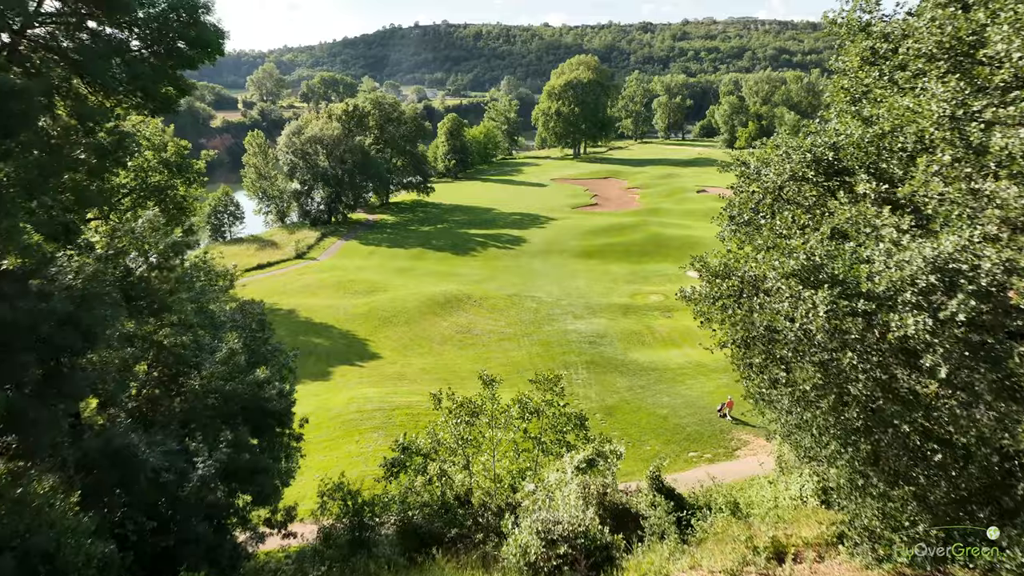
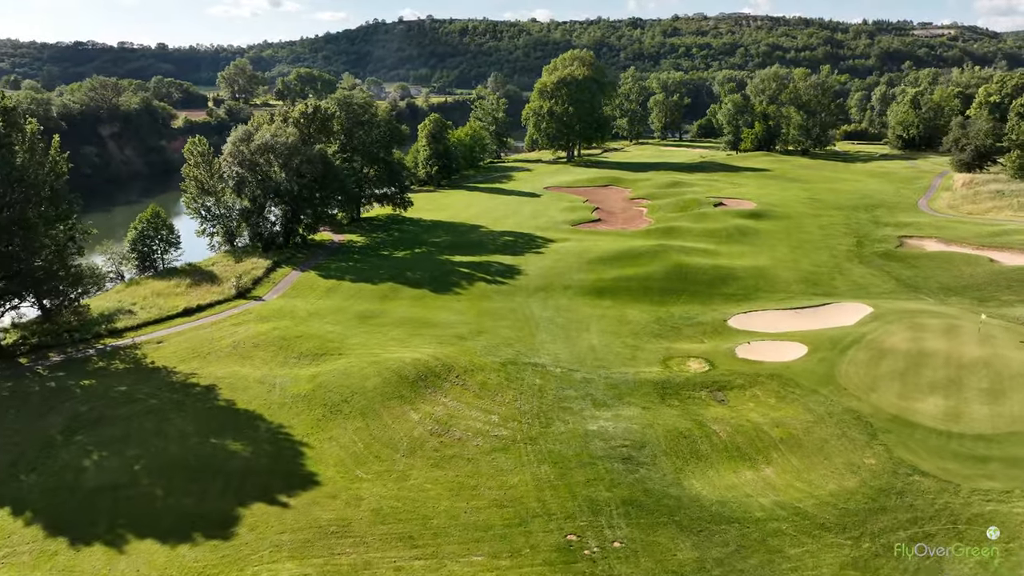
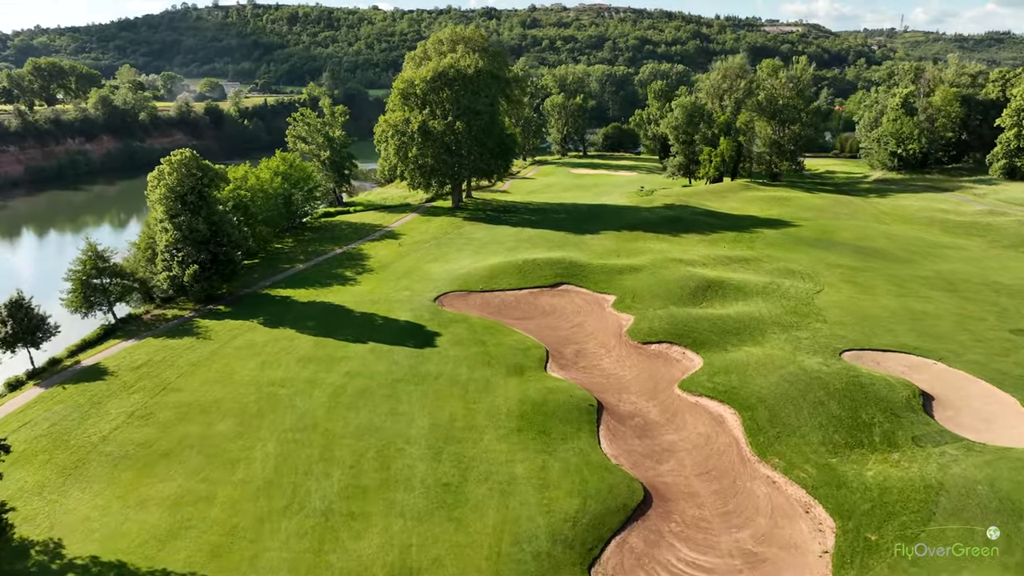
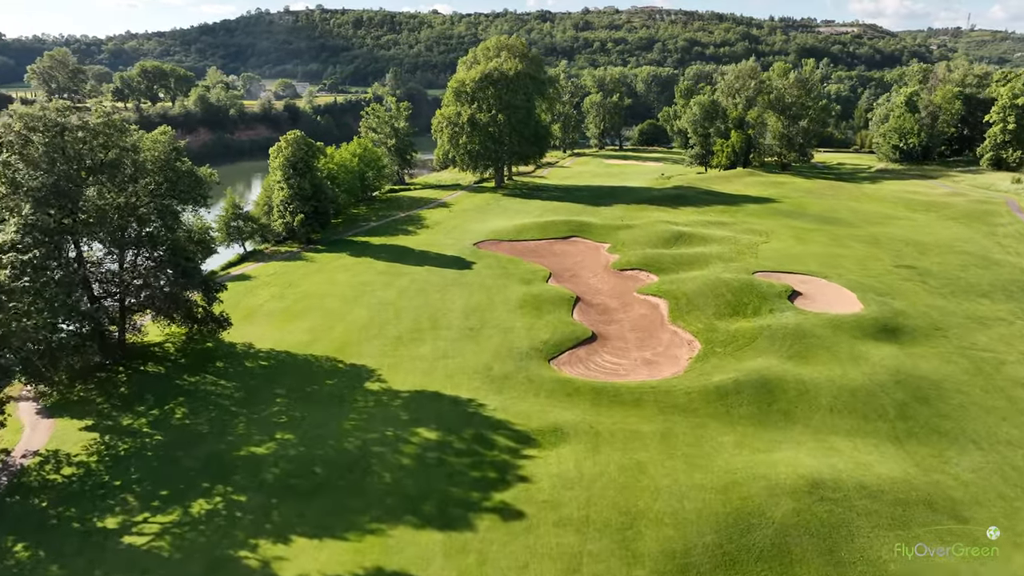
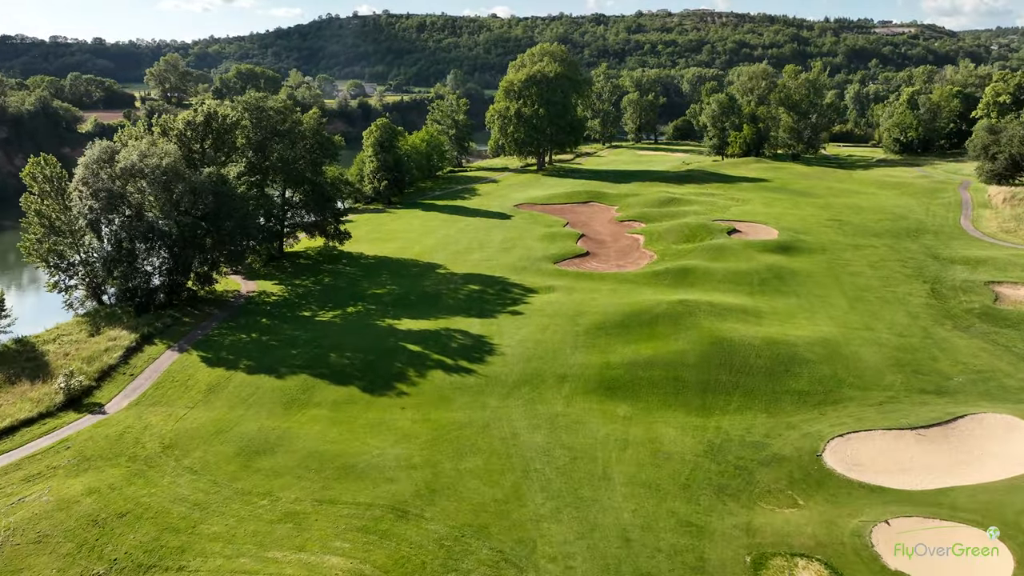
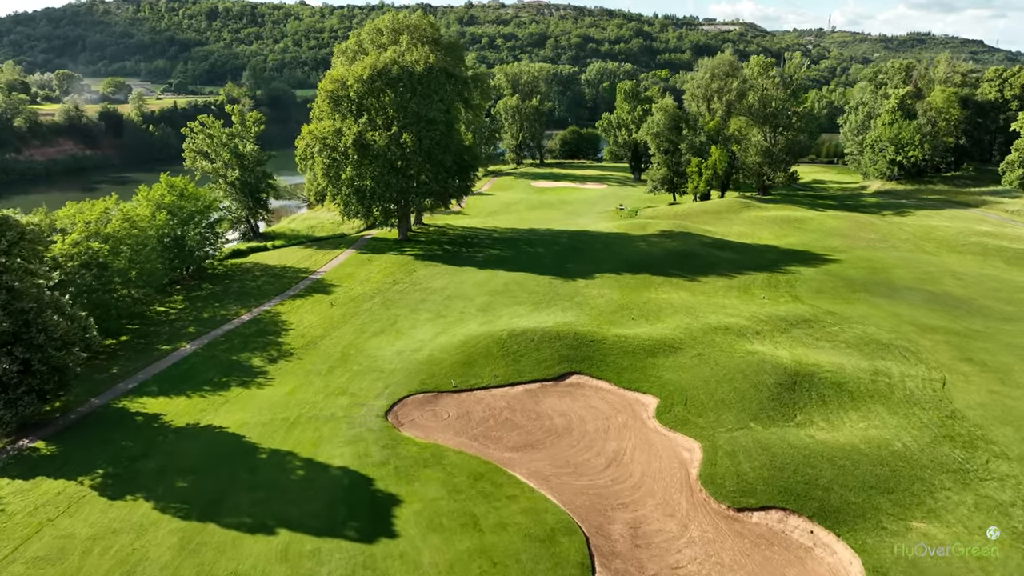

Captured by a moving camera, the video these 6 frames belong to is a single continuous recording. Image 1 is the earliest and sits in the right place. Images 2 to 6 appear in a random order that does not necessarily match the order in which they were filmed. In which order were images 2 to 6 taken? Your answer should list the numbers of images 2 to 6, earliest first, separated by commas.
2, 5, 4, 3, 6
